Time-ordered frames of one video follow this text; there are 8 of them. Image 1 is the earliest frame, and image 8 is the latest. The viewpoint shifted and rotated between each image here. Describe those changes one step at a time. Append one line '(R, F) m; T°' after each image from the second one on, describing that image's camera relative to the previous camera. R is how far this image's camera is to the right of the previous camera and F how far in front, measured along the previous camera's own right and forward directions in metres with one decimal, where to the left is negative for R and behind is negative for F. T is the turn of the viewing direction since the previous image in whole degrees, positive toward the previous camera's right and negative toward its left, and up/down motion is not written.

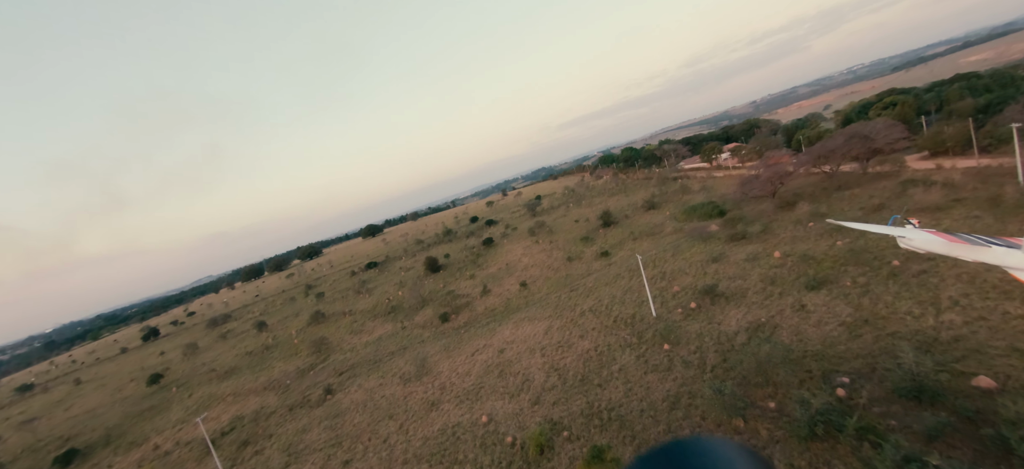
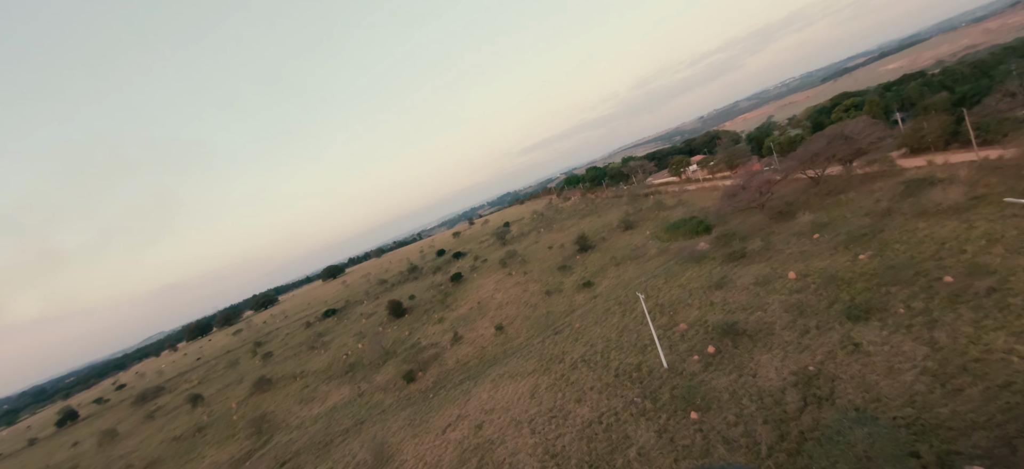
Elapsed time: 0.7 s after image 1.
(+0.1, +3.6) m; +5°
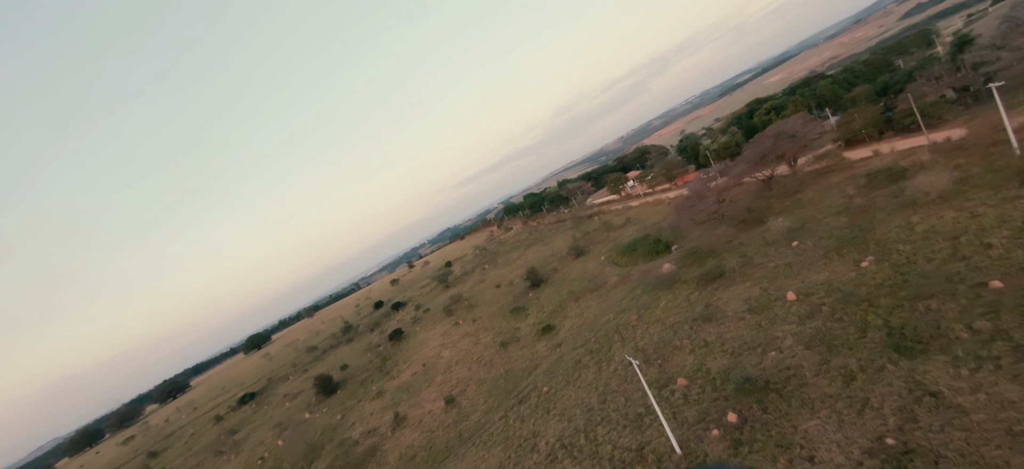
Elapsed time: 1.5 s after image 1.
(+0.4, +4.1) m; +8°
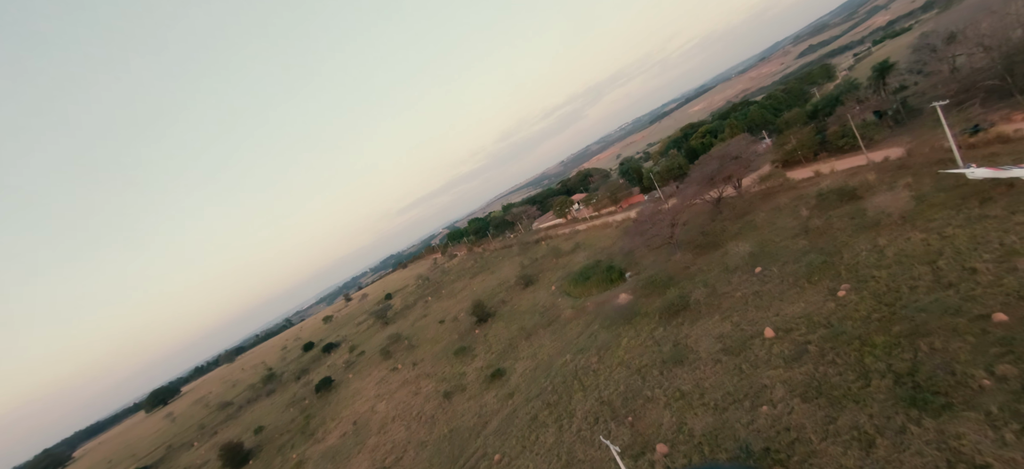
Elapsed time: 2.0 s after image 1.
(+0.3, +2.5) m; +8°
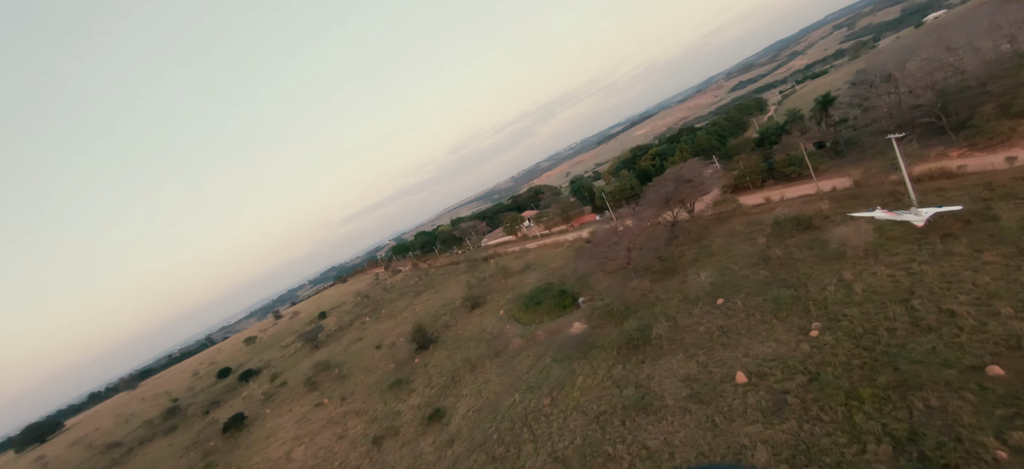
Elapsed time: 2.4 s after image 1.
(+0.2, +2.0) m; +7°
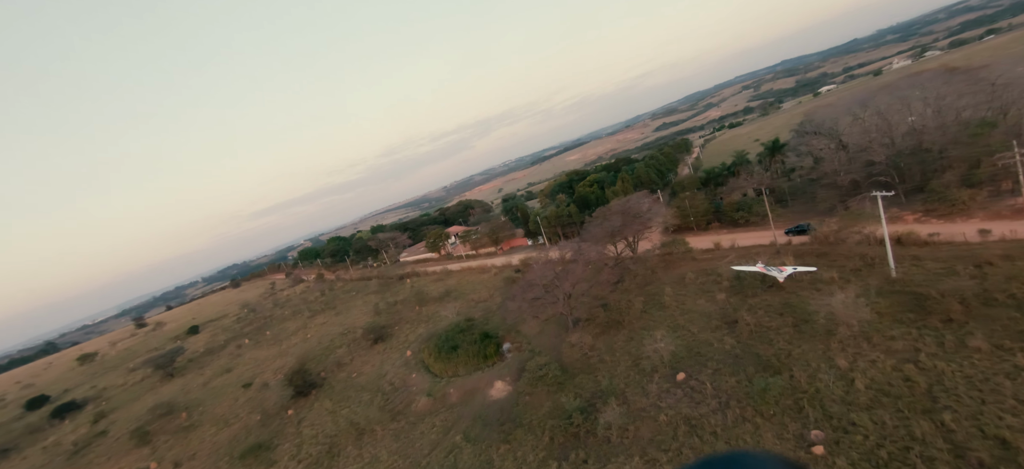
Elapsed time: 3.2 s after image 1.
(+0.4, +4.0) m; +10°
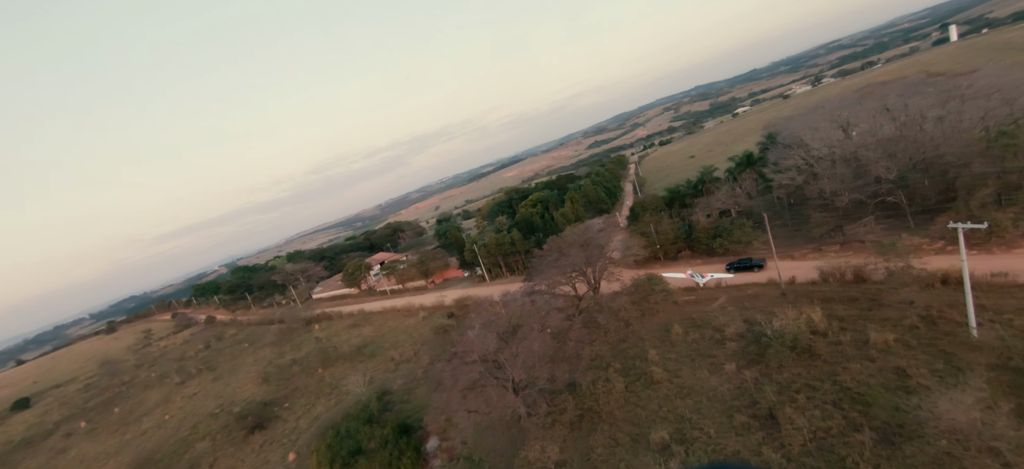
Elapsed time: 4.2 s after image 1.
(+0.5, +5.1) m; +9°
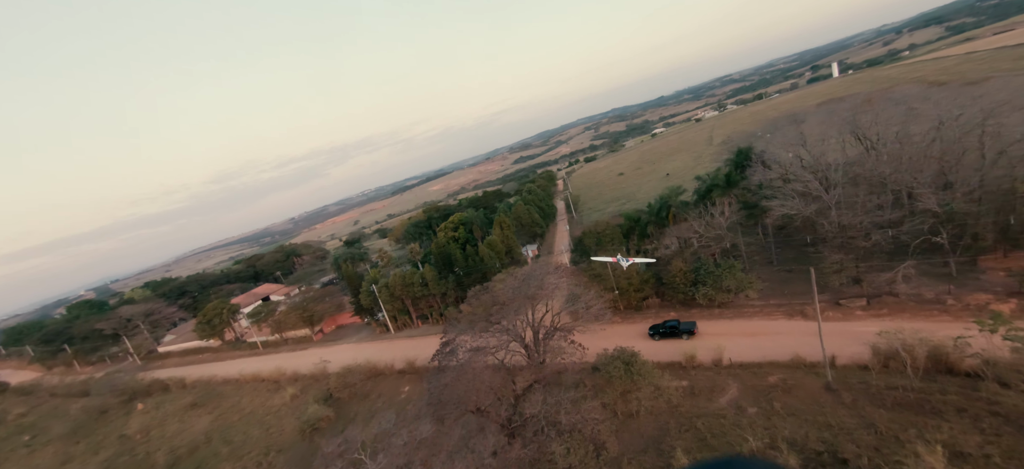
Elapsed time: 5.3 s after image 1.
(+0.7, +5.7) m; +11°
